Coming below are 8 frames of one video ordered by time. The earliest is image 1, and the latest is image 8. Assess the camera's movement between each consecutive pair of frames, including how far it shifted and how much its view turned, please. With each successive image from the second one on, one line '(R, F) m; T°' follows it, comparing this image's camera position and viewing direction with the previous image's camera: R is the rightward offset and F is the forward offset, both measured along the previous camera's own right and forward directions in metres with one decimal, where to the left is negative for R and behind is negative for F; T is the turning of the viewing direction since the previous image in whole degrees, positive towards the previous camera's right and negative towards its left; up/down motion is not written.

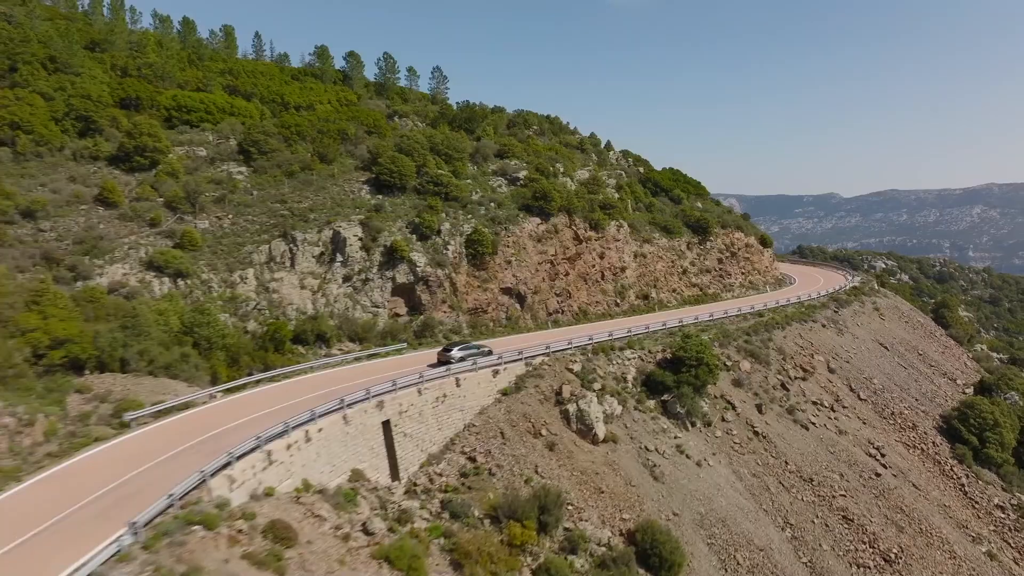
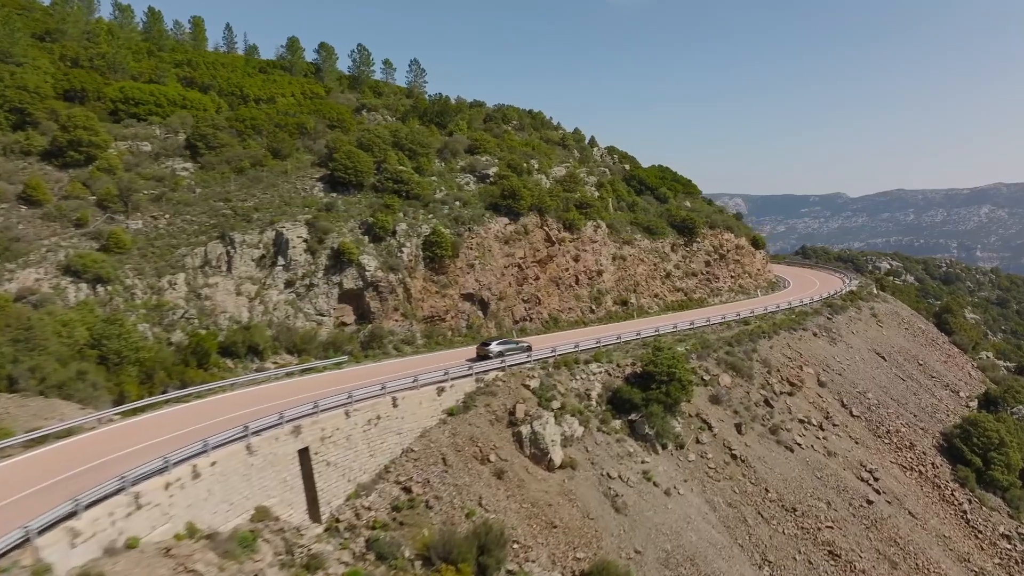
(+1.6, +2.6) m; 0°
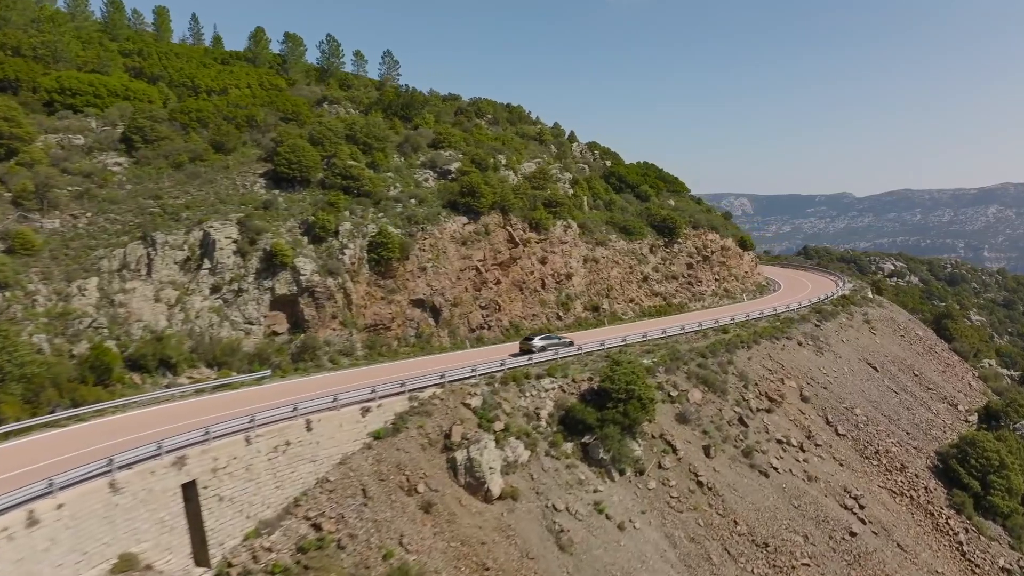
(+1.7, +2.5) m; 0°
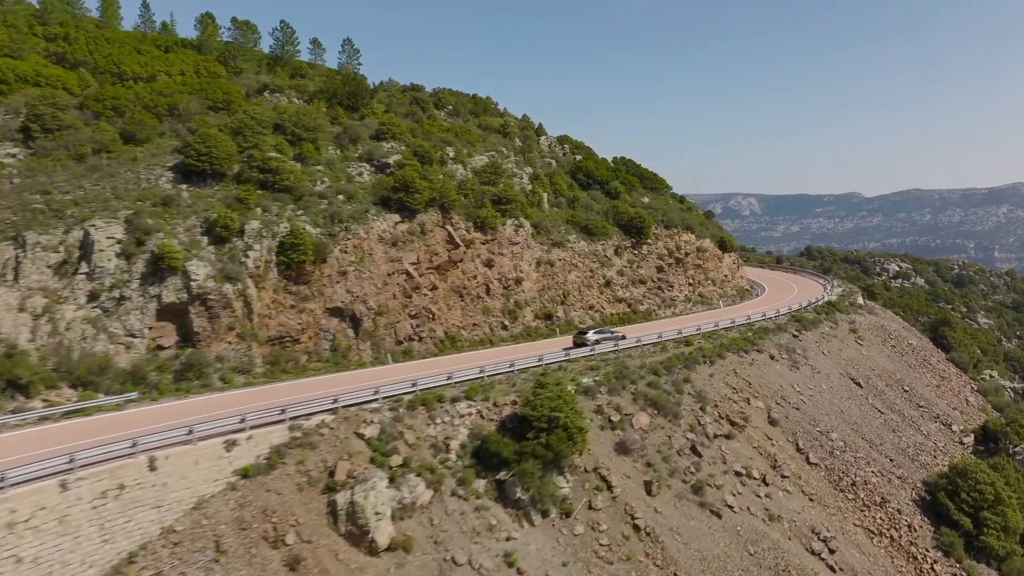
(+2.3, +3.2) m; -1°
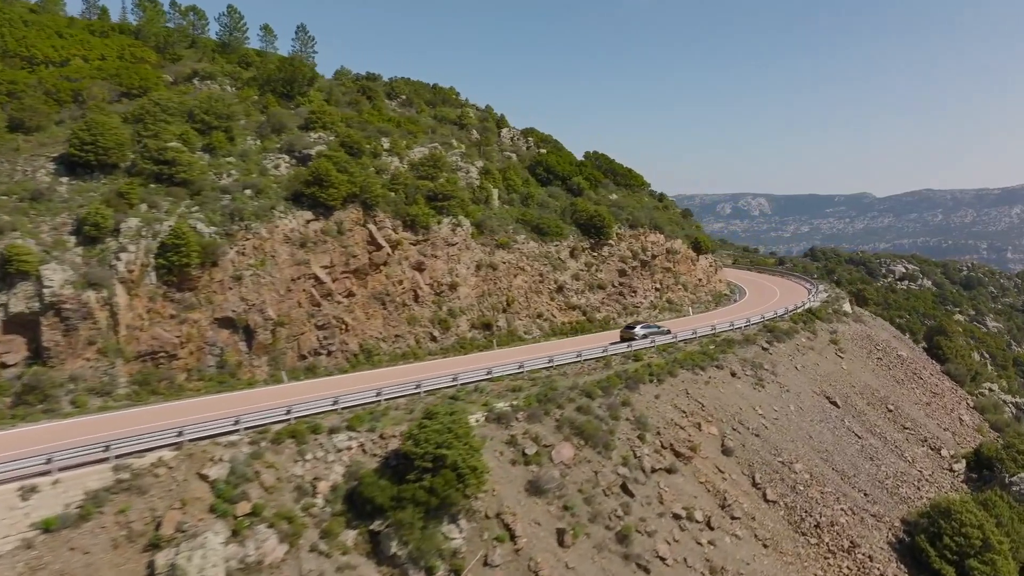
(+2.4, +3.2) m; -1°
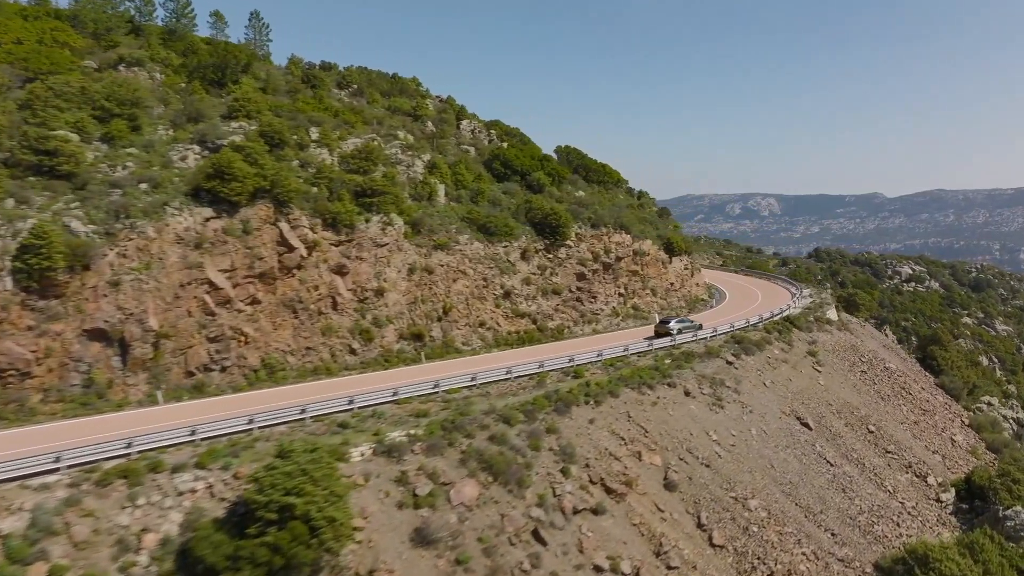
(+2.2, +2.8) m; -1°
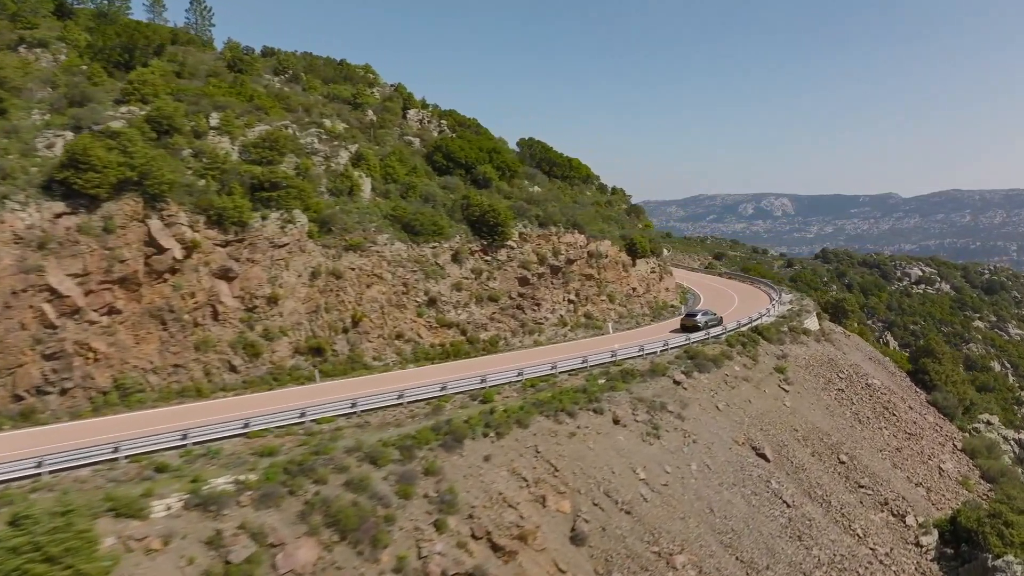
(+2.5, +3.2) m; -1°
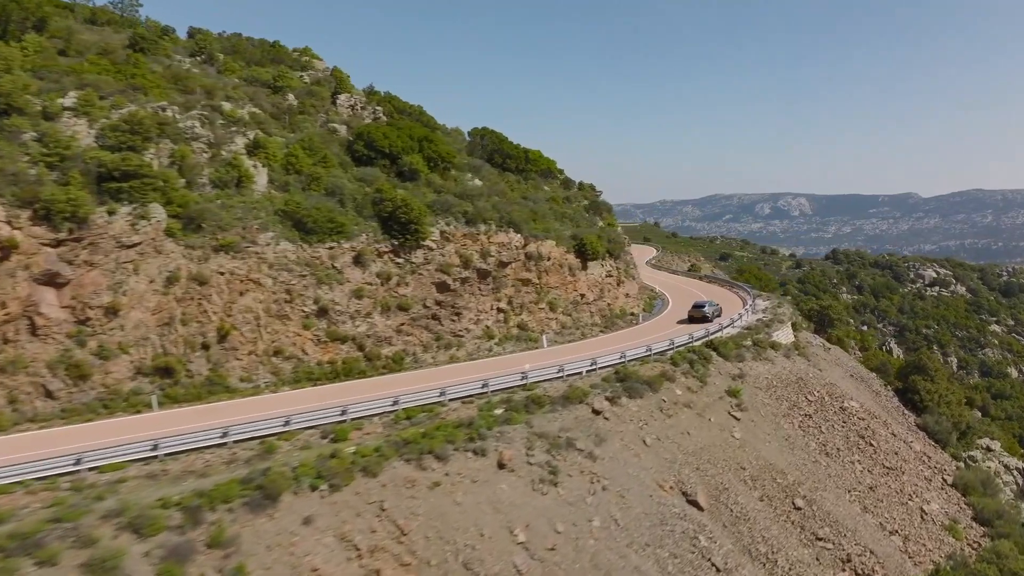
(+2.7, +3.5) m; -1°
